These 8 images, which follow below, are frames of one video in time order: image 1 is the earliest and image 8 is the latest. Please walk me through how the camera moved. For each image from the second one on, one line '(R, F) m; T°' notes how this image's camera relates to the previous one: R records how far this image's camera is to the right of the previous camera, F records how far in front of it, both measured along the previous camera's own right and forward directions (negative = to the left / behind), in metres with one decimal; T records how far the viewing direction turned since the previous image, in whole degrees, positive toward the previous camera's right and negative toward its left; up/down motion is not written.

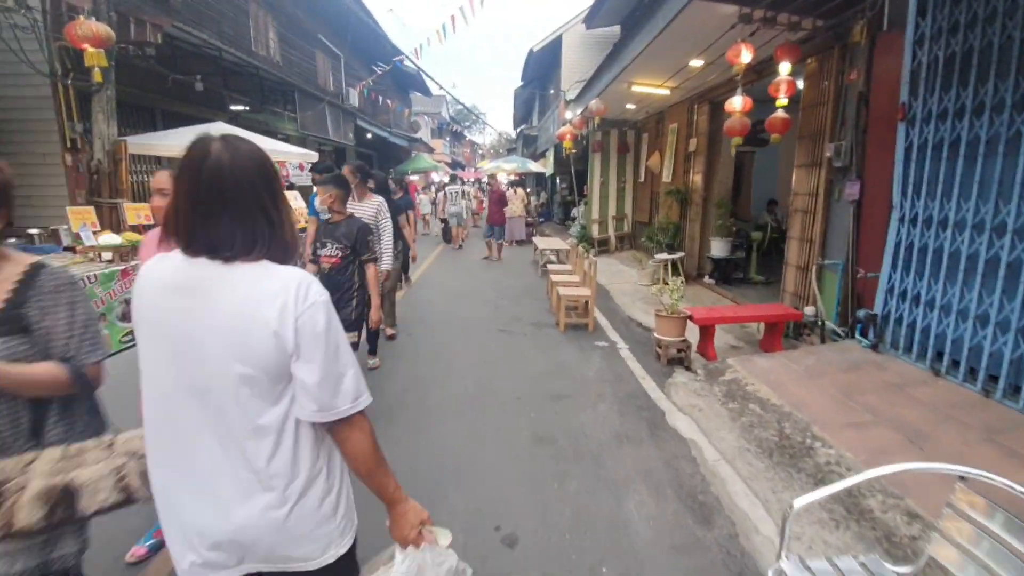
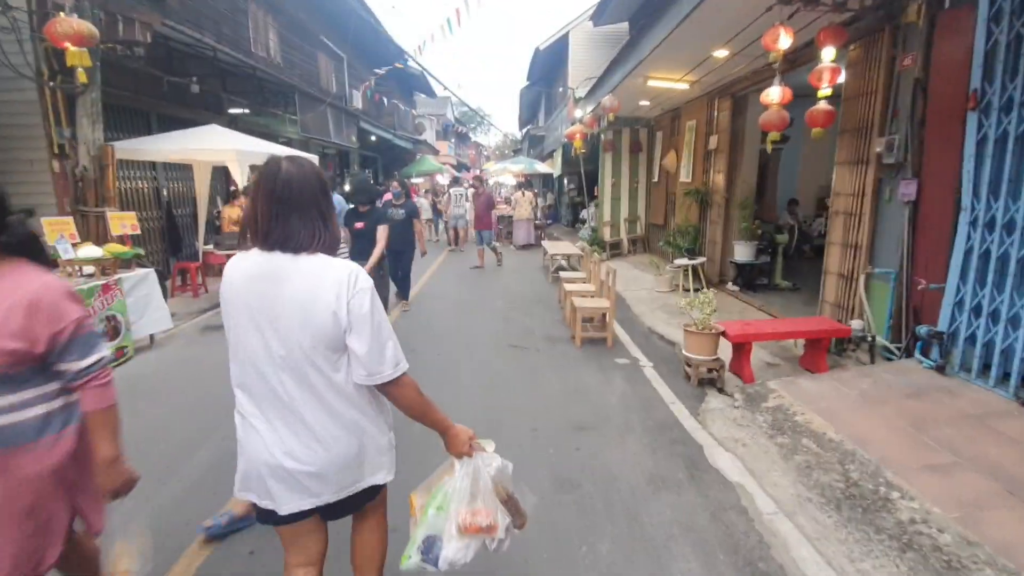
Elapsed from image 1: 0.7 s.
(-0.1, +0.5) m; -1°
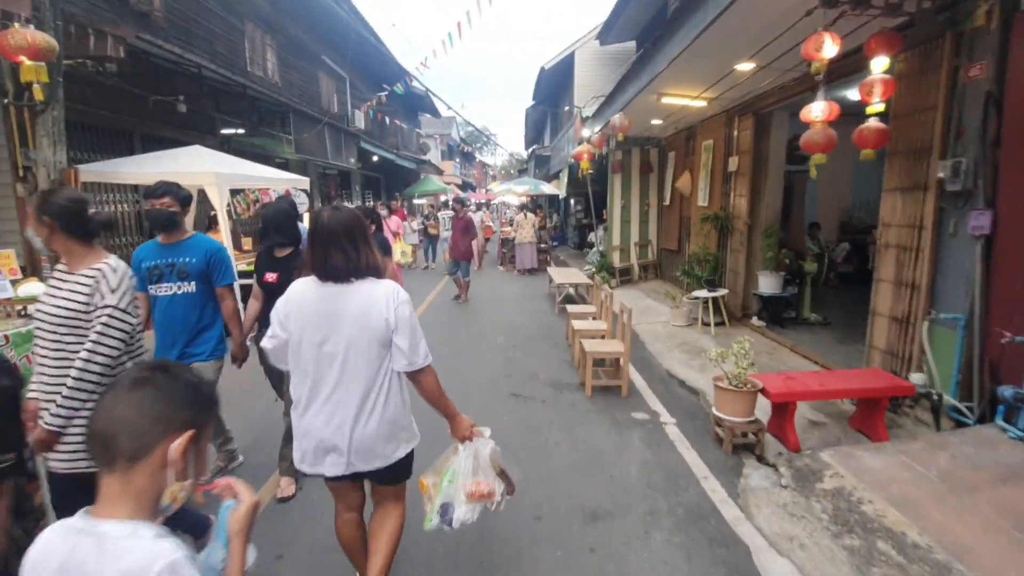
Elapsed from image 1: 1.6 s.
(+0.1, +0.7) m; -1°
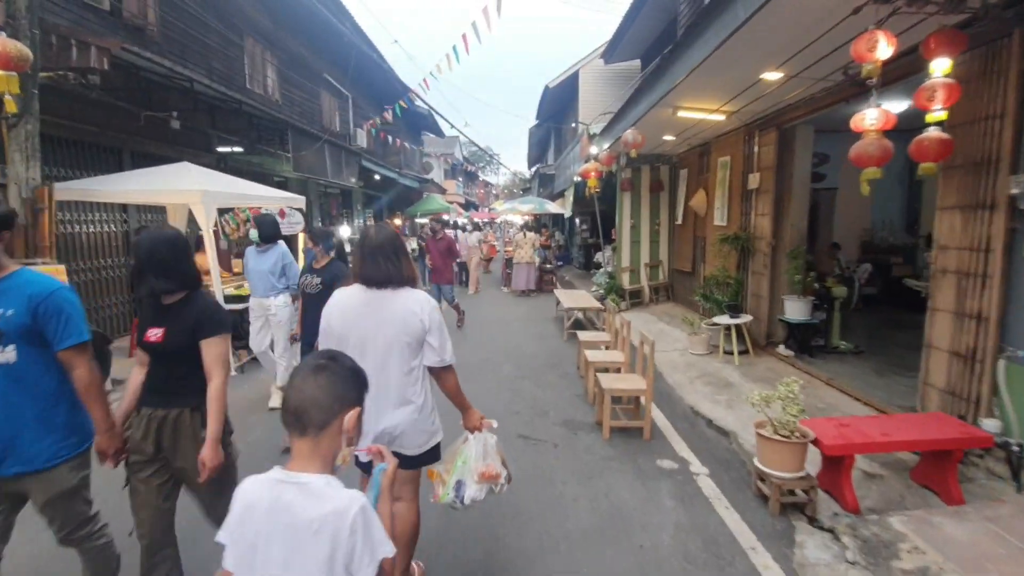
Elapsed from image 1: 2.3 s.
(-0.1, +0.5) m; 0°
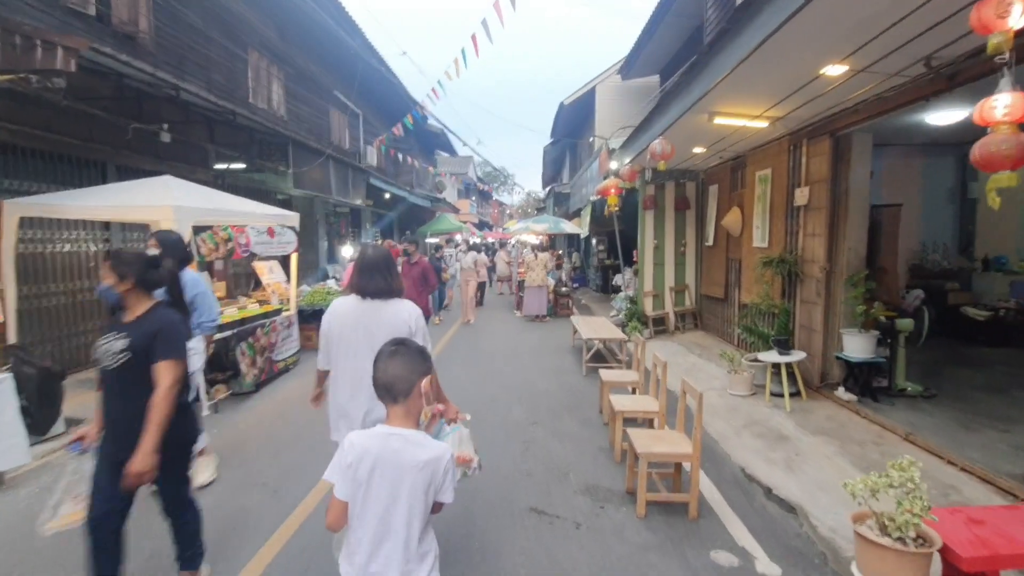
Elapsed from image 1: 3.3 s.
(0.0, +0.9) m; -2°
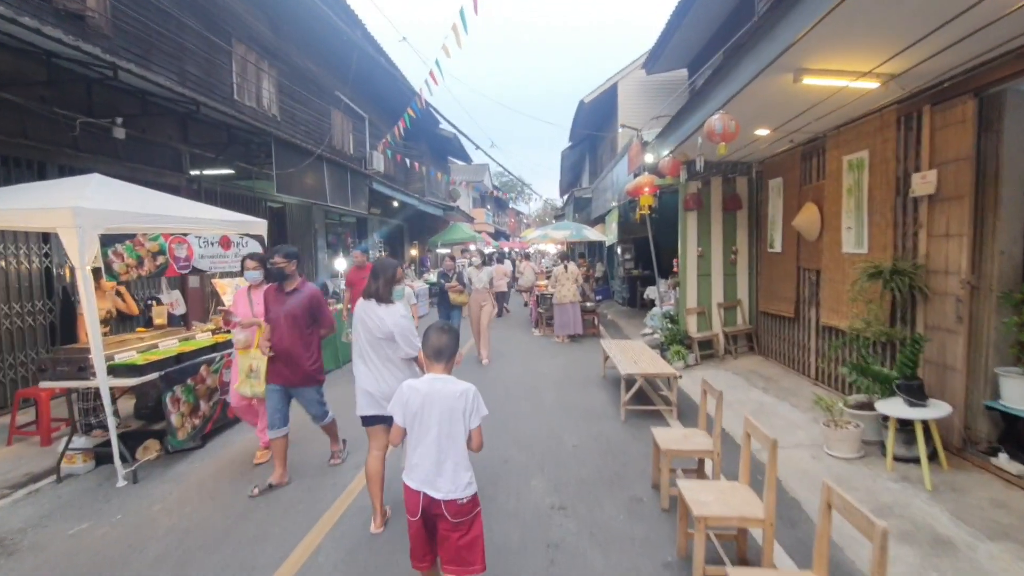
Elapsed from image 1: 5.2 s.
(0.0, +1.6) m; -2°
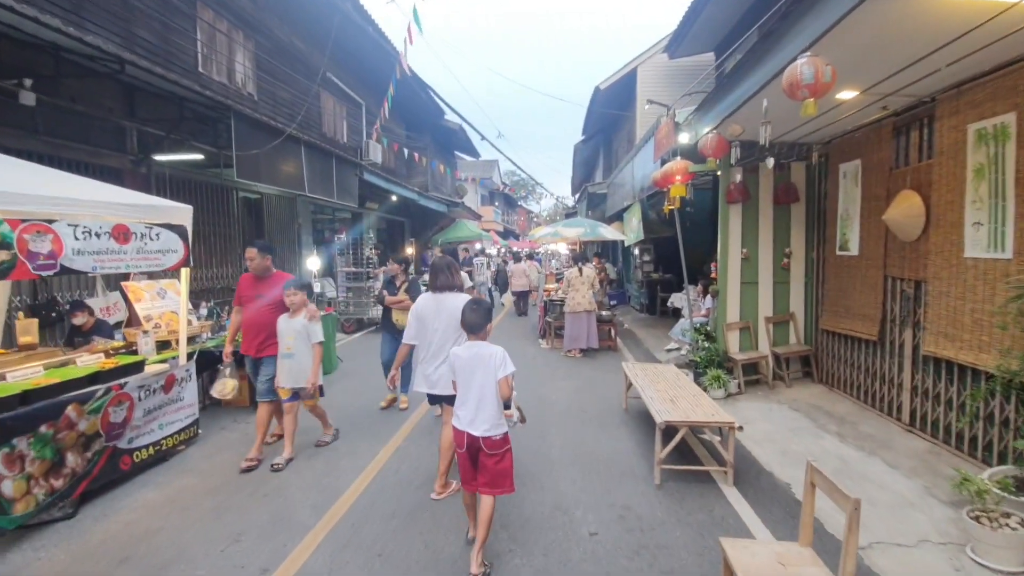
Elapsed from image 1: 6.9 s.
(+0.1, +1.6) m; -1°
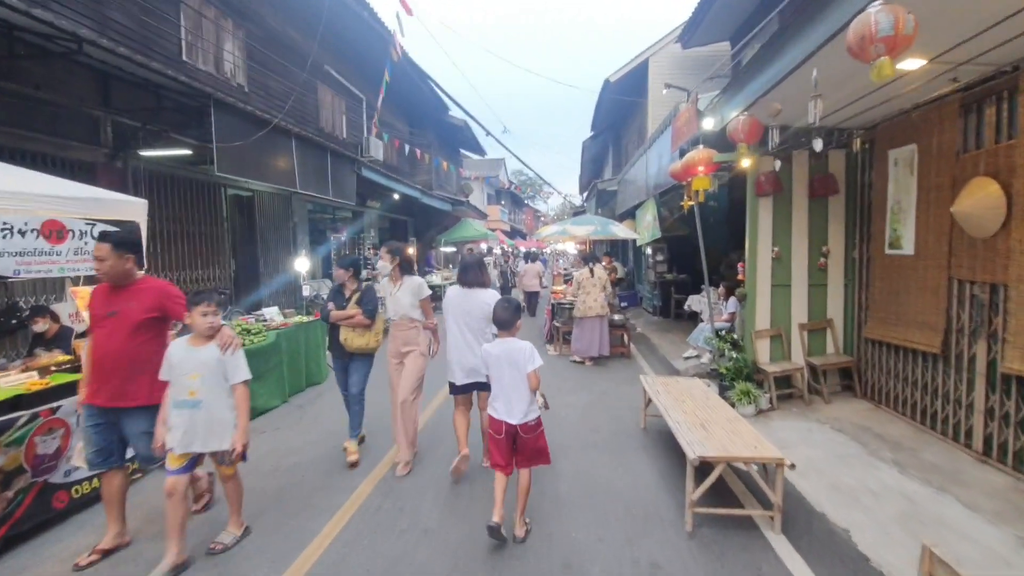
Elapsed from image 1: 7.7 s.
(0.0, +0.7) m; -1°
